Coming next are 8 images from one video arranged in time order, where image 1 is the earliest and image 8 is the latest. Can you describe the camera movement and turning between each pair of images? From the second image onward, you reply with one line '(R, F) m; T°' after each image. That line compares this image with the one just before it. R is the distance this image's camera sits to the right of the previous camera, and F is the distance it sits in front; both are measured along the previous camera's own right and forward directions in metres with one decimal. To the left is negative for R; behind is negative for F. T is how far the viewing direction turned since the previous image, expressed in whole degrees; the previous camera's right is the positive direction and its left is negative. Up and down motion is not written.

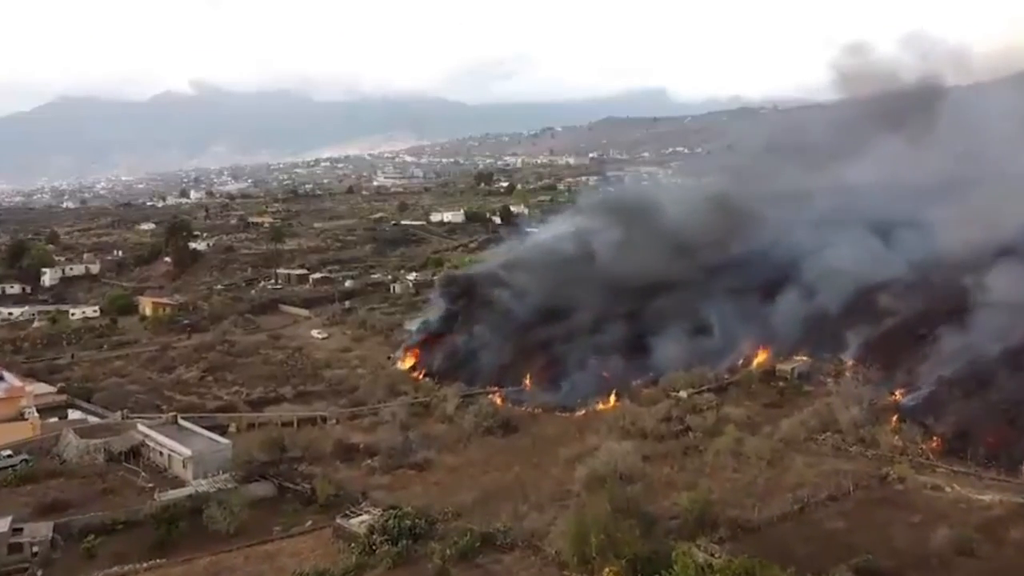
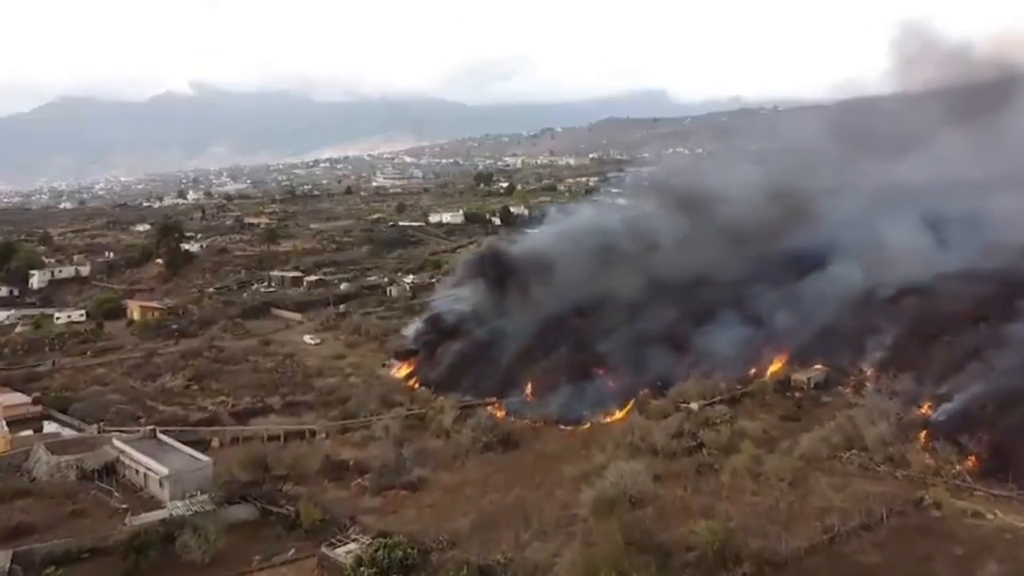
(0.0, +1.2) m; 0°
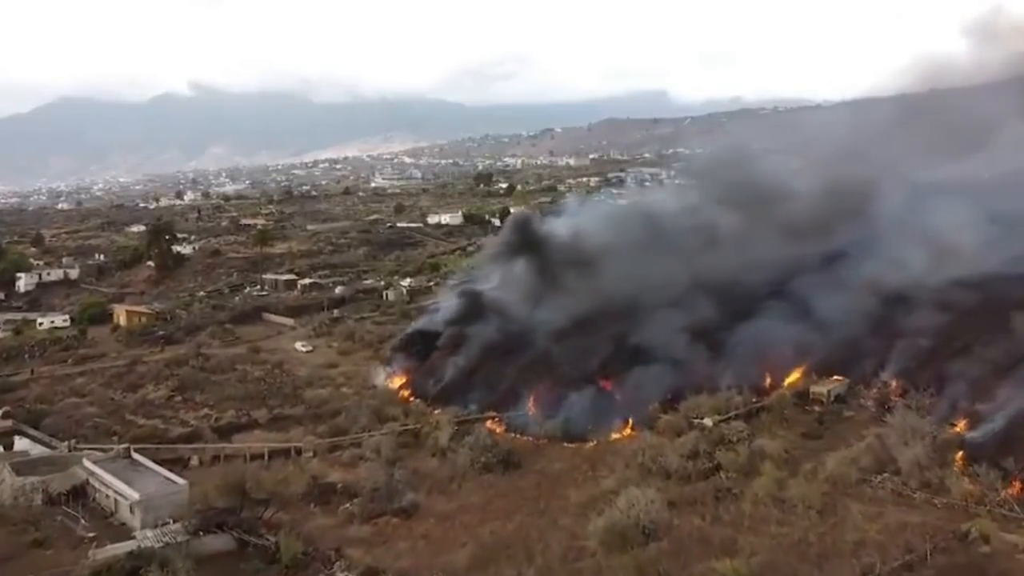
(0.0, +1.3) m; 0°
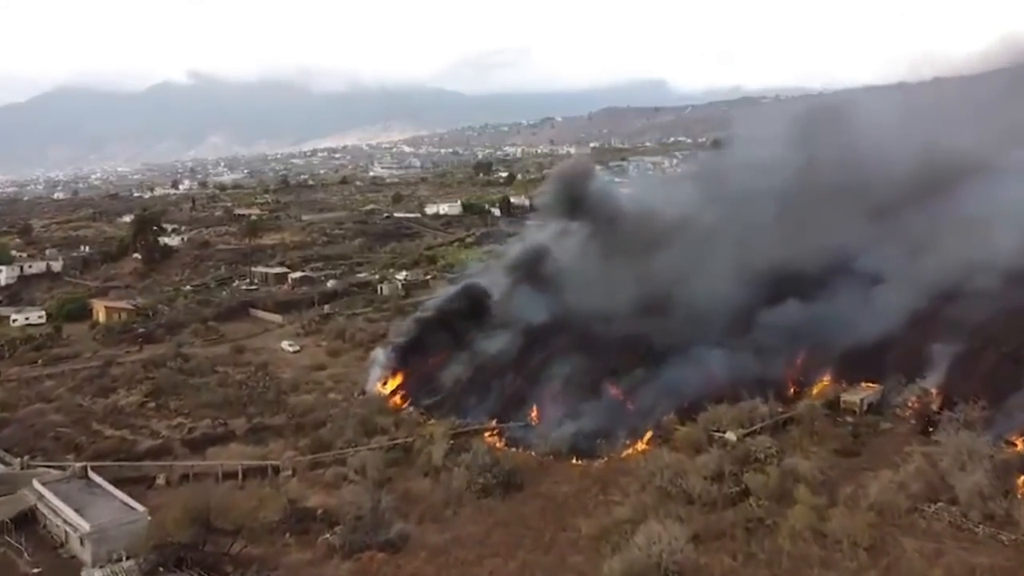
(0.0, +1.9) m; 0°
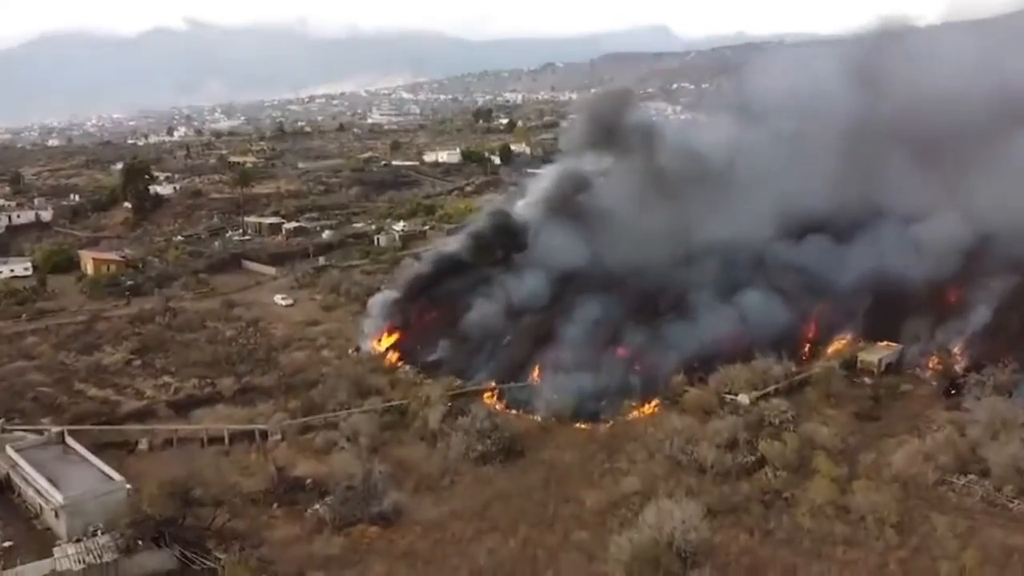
(0.0, +1.0) m; 0°
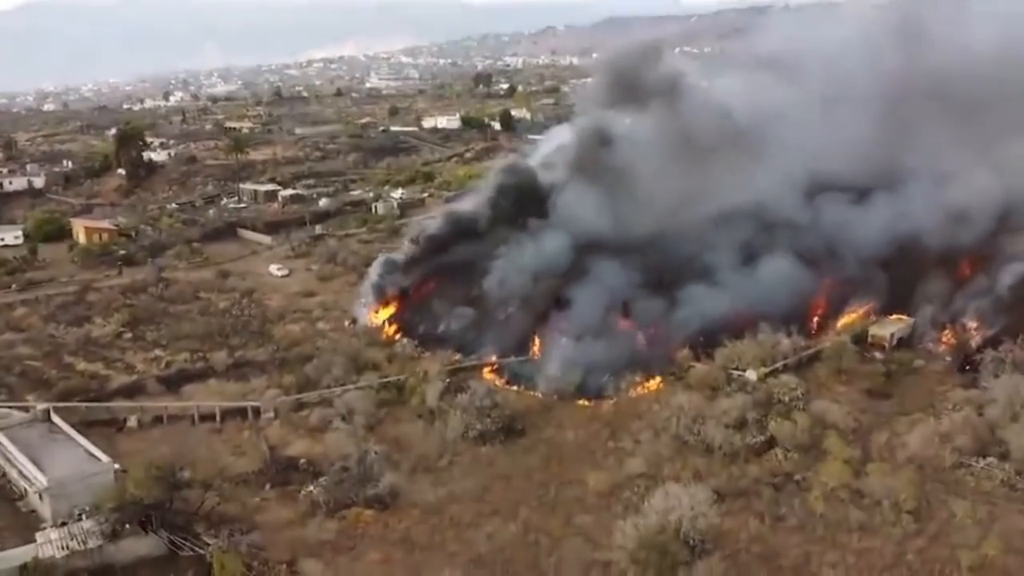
(0.0, +0.6) m; 0°
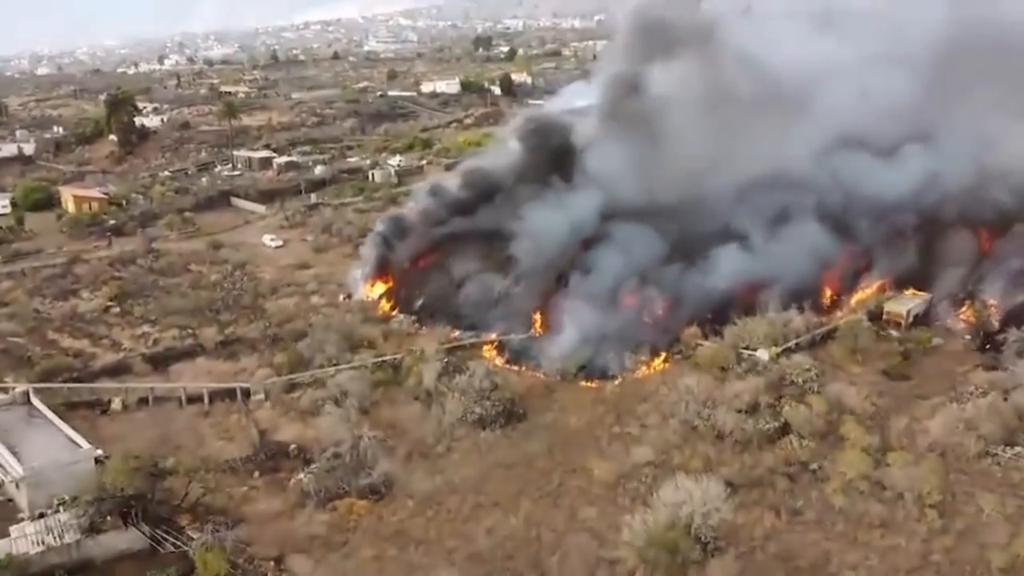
(0.0, +0.7) m; 0°
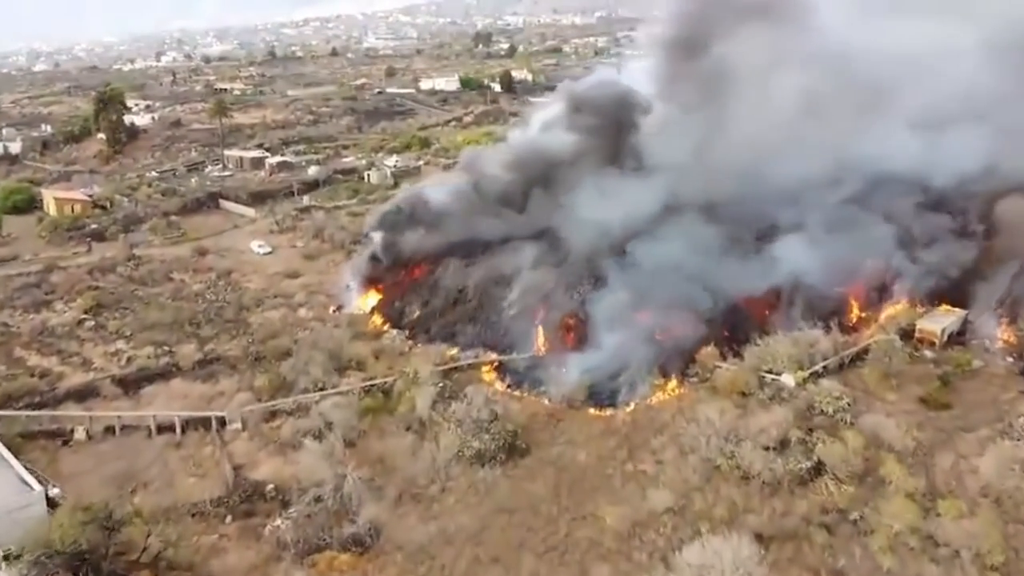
(0.0, +1.3) m; 0°
